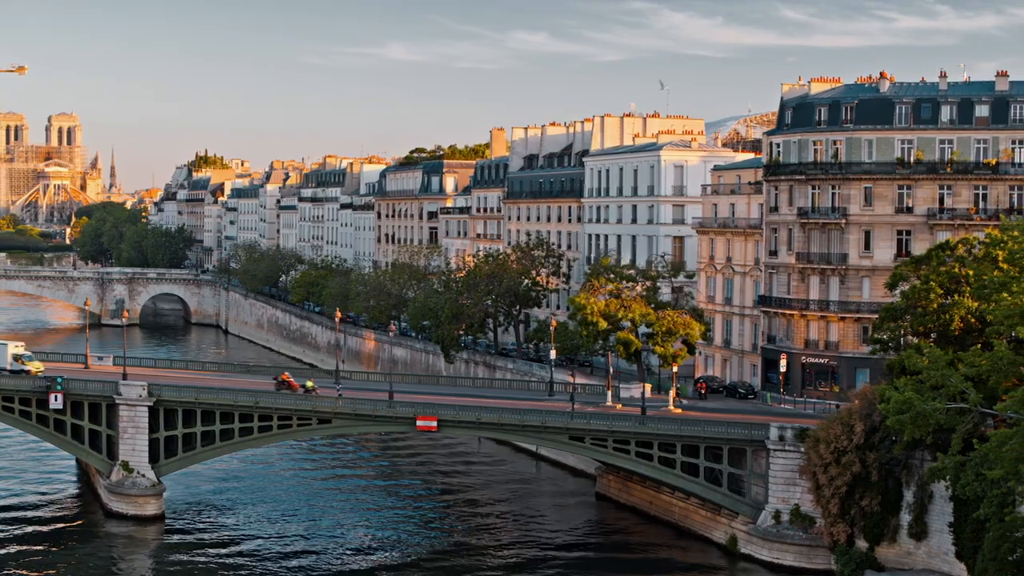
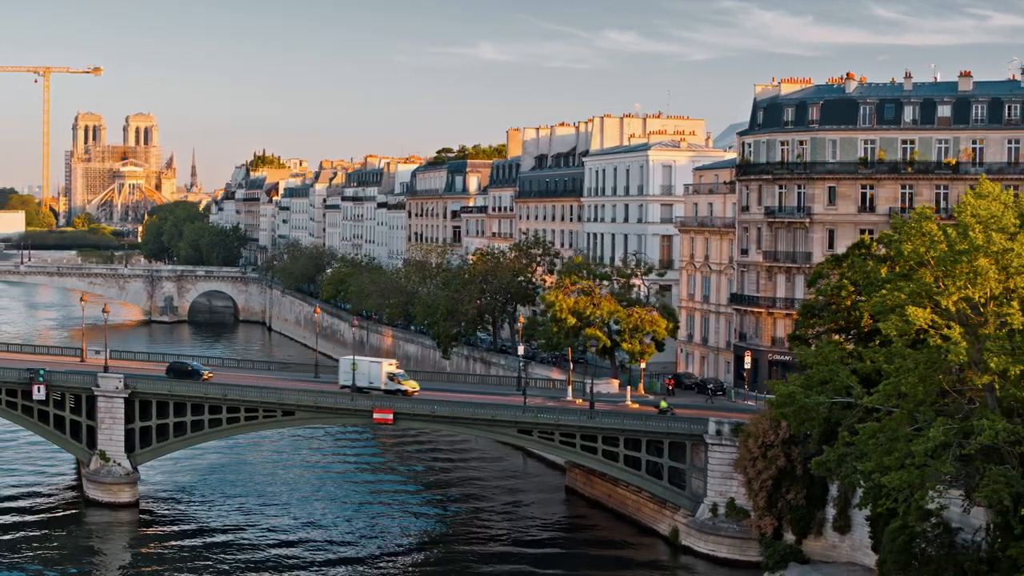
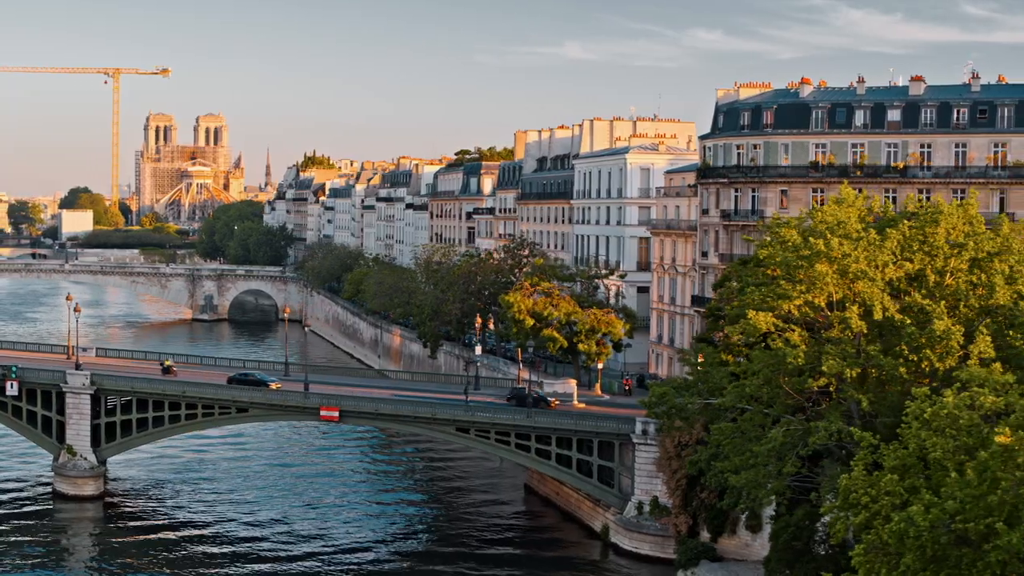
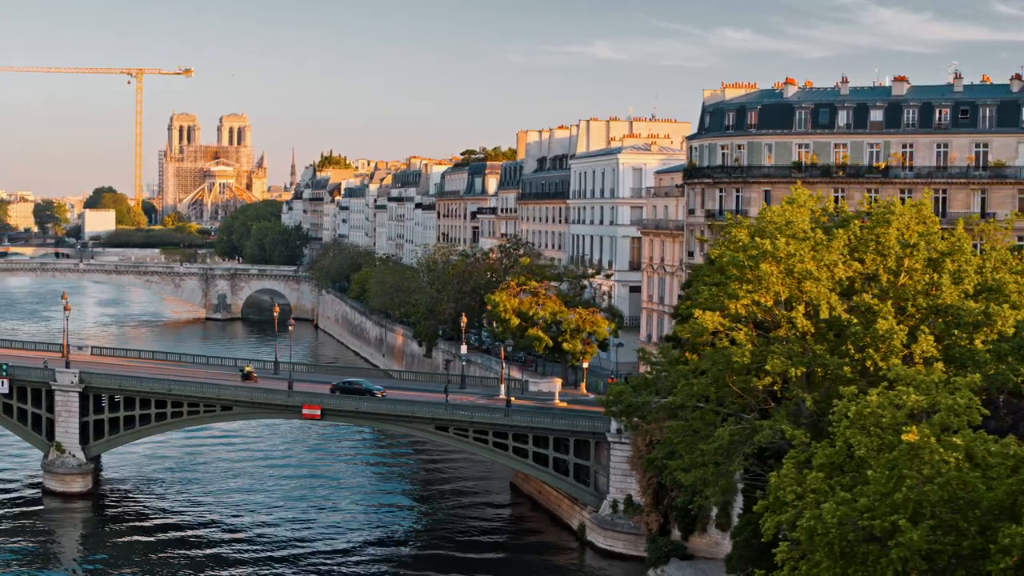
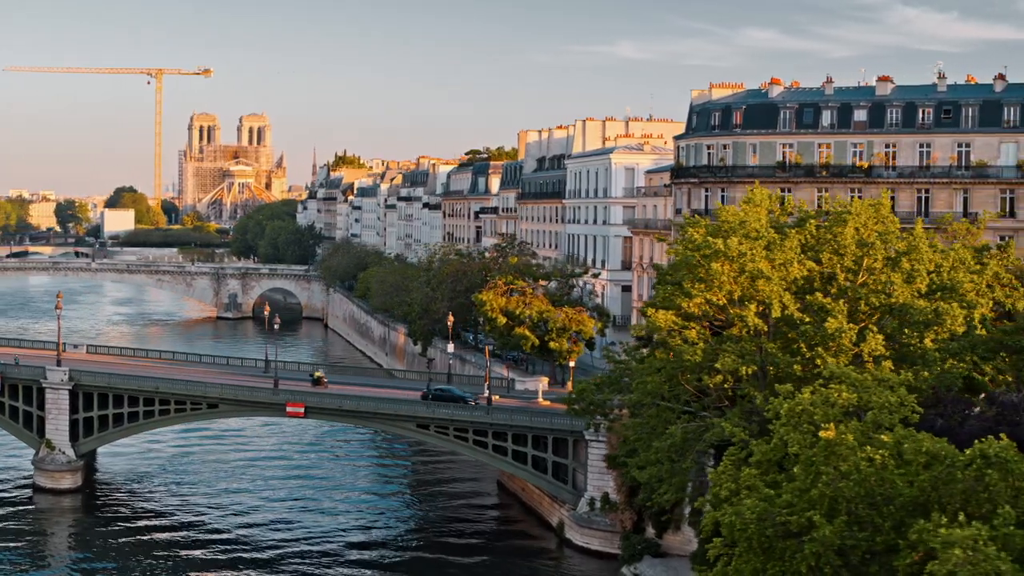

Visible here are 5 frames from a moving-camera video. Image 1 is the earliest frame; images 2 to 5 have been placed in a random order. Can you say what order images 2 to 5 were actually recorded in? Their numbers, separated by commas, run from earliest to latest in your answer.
2, 3, 4, 5
